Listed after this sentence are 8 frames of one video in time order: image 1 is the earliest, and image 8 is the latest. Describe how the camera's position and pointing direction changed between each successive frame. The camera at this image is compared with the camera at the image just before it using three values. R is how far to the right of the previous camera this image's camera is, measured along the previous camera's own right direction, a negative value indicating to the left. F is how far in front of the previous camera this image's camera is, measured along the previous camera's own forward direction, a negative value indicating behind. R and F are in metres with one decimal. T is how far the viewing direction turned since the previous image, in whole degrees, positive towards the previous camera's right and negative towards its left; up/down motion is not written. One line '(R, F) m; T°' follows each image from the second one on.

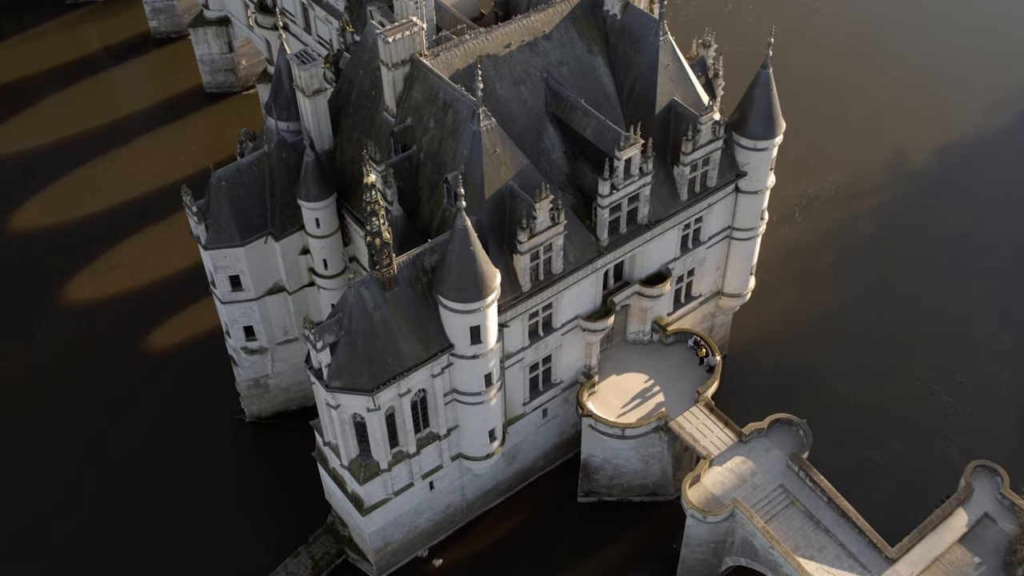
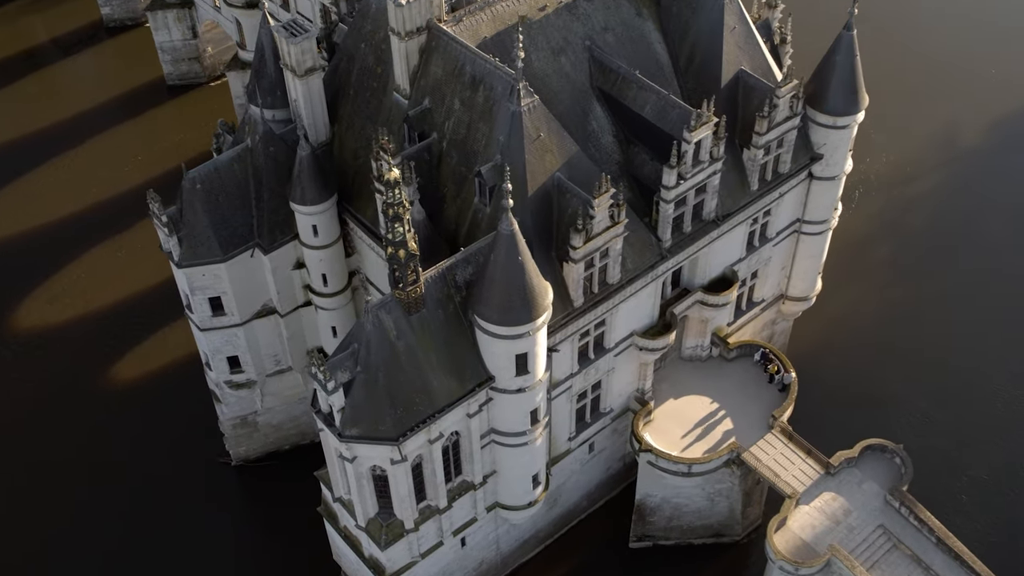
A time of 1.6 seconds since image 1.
(-4.2, +11.6) m; +2°
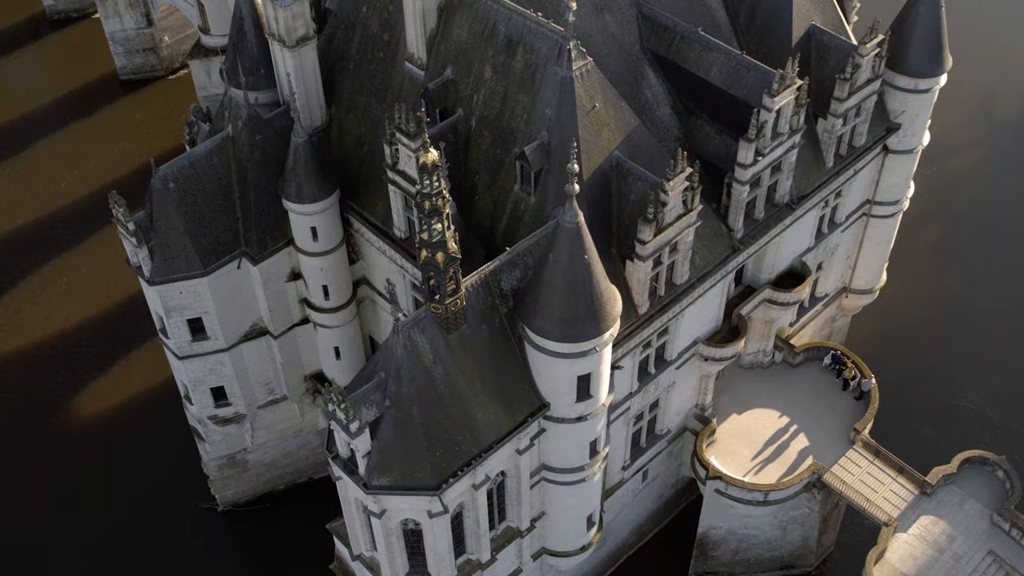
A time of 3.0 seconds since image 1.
(-3.9, +9.1) m; +2°
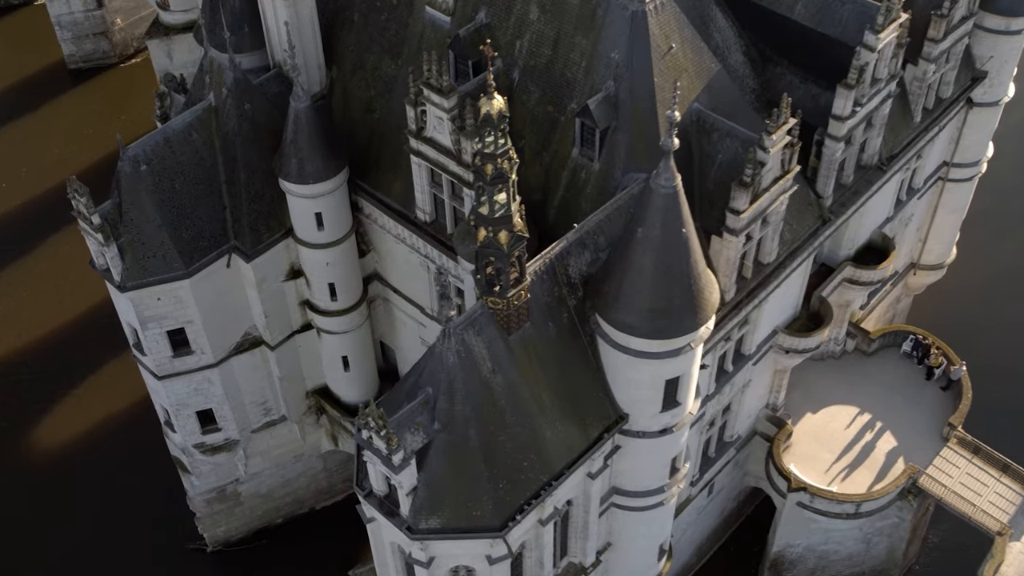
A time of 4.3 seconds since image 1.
(-3.6, +7.7) m; +2°
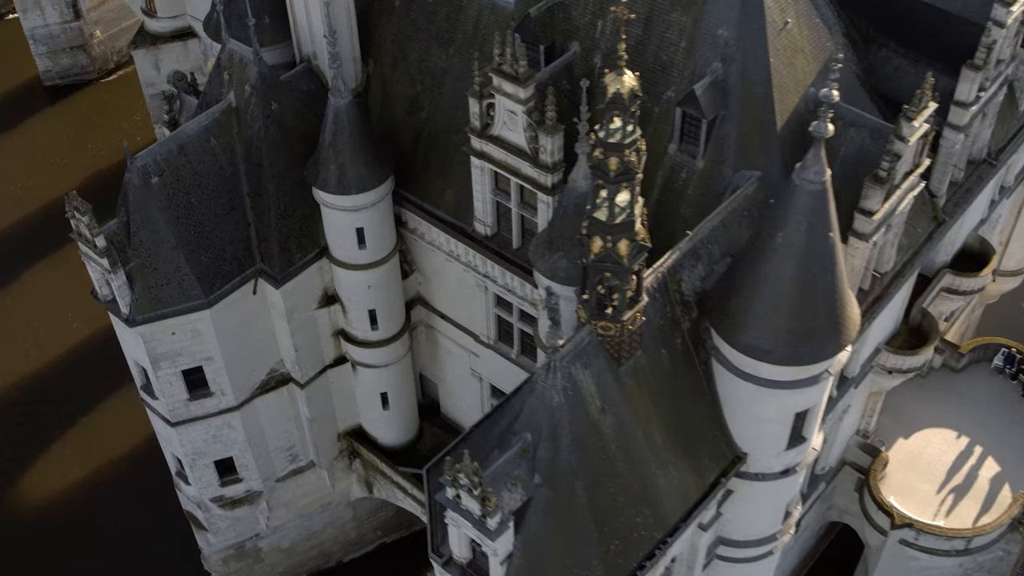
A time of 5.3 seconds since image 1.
(-3.5, +5.2) m; +2°
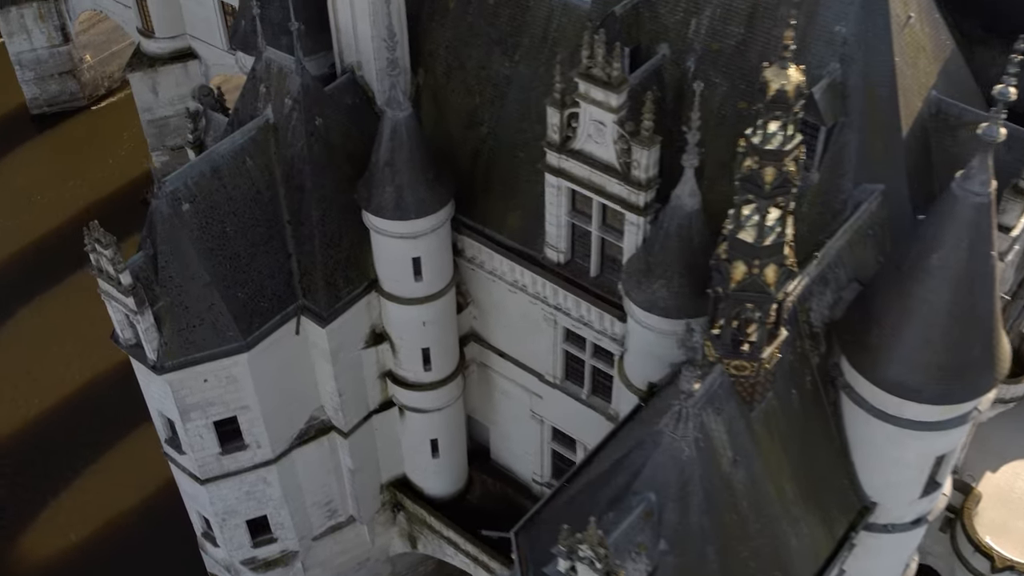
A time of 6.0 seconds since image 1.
(-3.0, +3.5) m; +2°
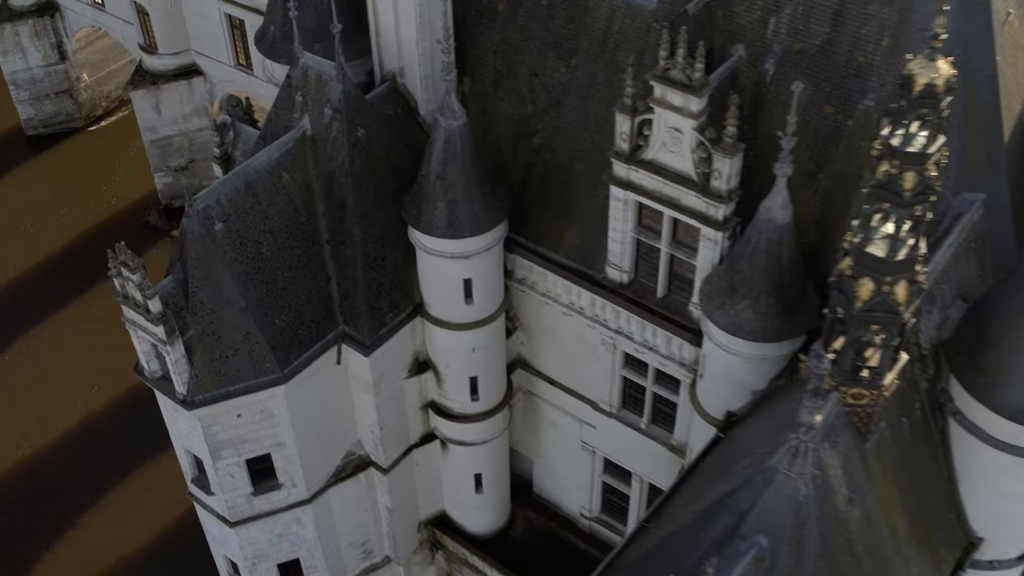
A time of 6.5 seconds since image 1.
(-2.1, +2.2) m; +1°
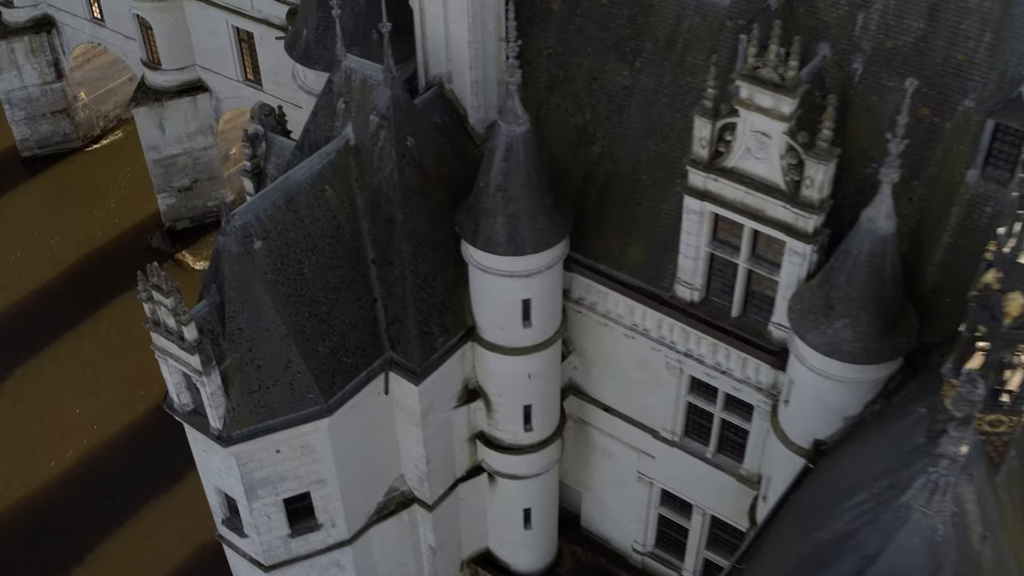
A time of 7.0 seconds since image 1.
(-2.0, +2.0) m; +1°
